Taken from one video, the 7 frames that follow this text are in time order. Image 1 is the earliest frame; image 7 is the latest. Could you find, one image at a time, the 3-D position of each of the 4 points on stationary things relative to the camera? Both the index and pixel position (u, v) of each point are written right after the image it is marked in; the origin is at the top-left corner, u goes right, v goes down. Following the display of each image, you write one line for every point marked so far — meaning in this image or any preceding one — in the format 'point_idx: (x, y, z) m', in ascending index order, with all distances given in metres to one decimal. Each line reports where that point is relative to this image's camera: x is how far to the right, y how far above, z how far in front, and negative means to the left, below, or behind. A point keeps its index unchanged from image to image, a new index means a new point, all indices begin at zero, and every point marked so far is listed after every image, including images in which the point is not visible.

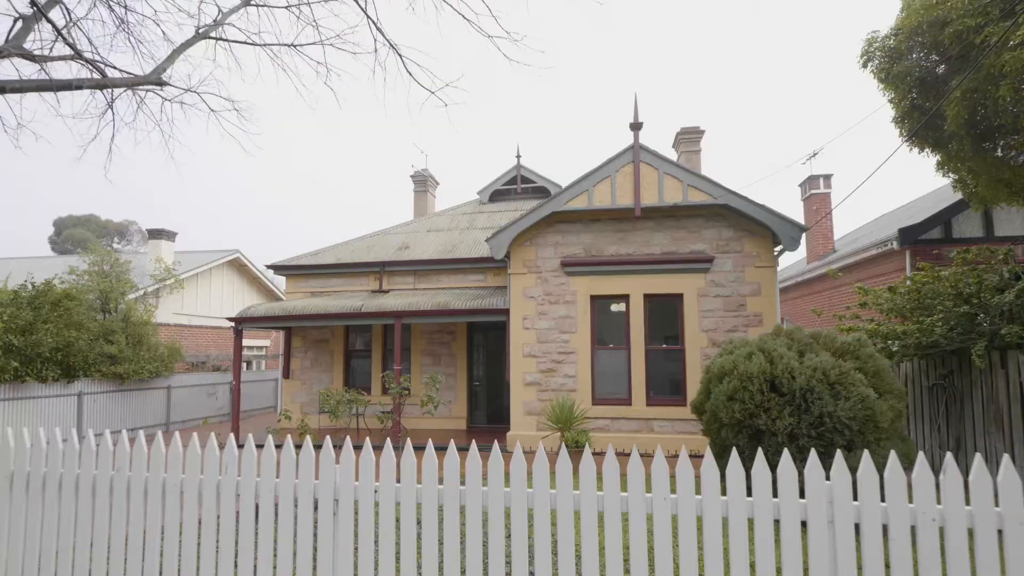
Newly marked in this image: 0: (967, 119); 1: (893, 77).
0: (+5.4, +2.1, +8.0) m
1: (+5.1, +2.8, +8.8) m
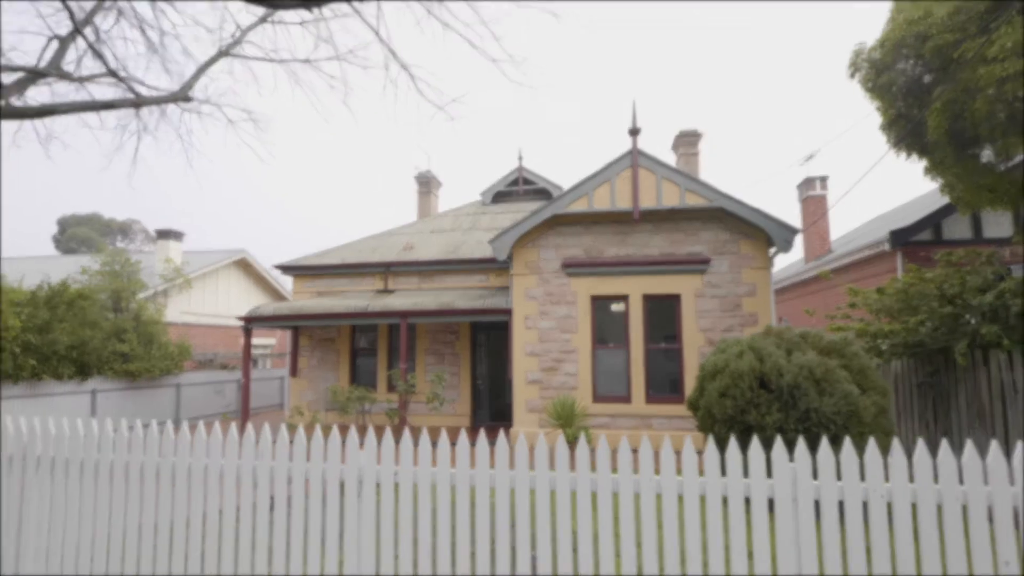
0: (+5.5, +2.1, +8.4) m
1: (+5.1, +2.8, +9.1) m
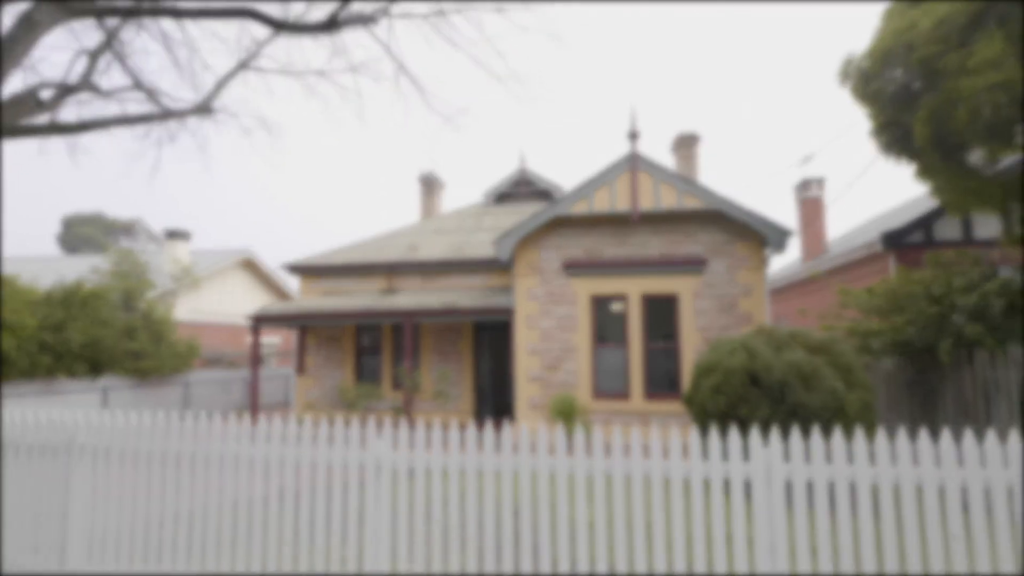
0: (+5.5, +2.0, +8.7) m
1: (+5.1, +2.8, +9.4) m
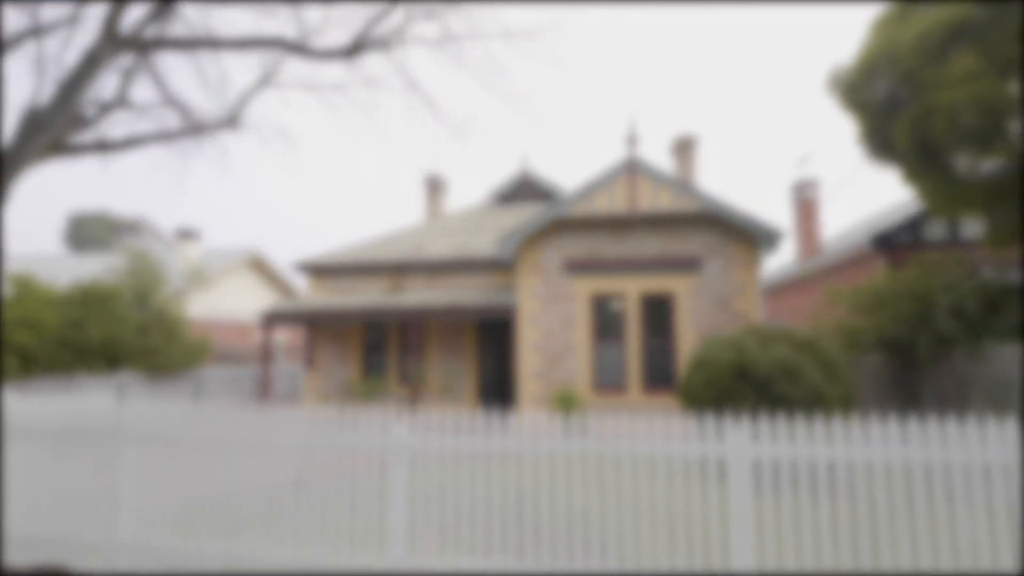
0: (+5.5, +2.1, +9.1) m
1: (+5.2, +2.8, +9.8) m
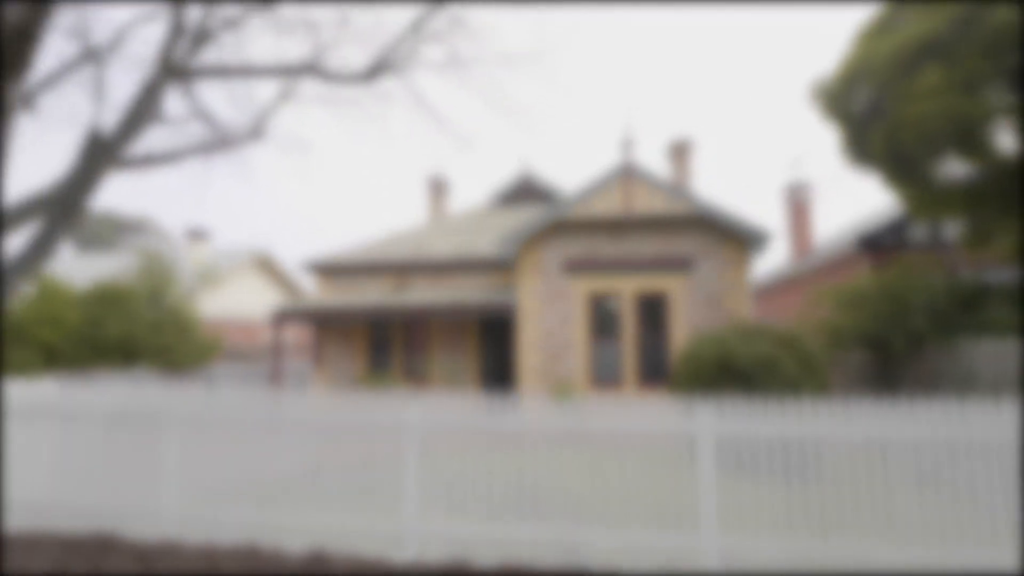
0: (+5.5, +2.1, +9.6) m
1: (+5.2, +2.8, +10.4) m
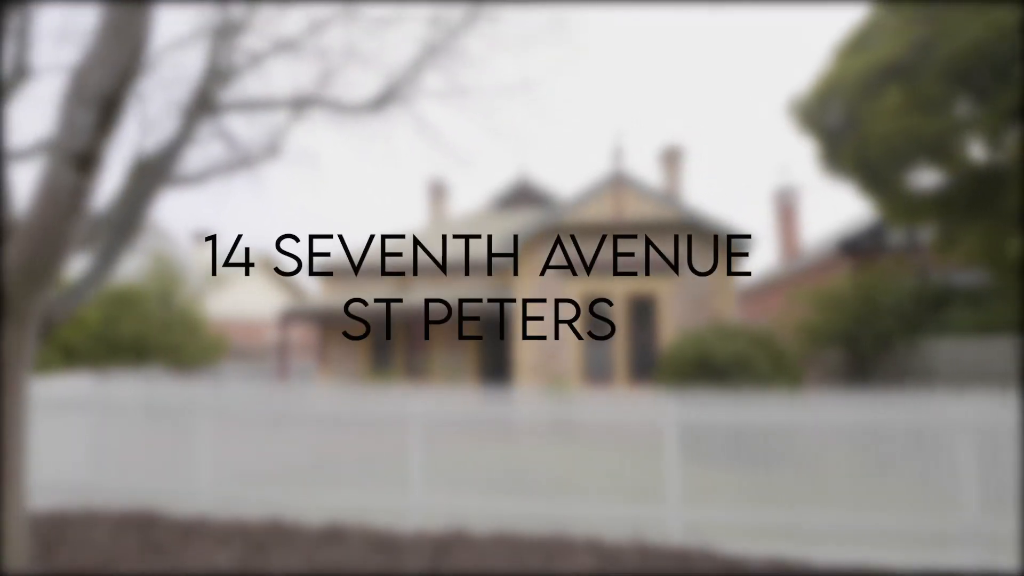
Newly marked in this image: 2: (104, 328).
0: (+5.5, +2.0, +10.3) m
1: (+5.1, +2.7, +11.0) m
2: (-9.1, -0.9, +14.9) m
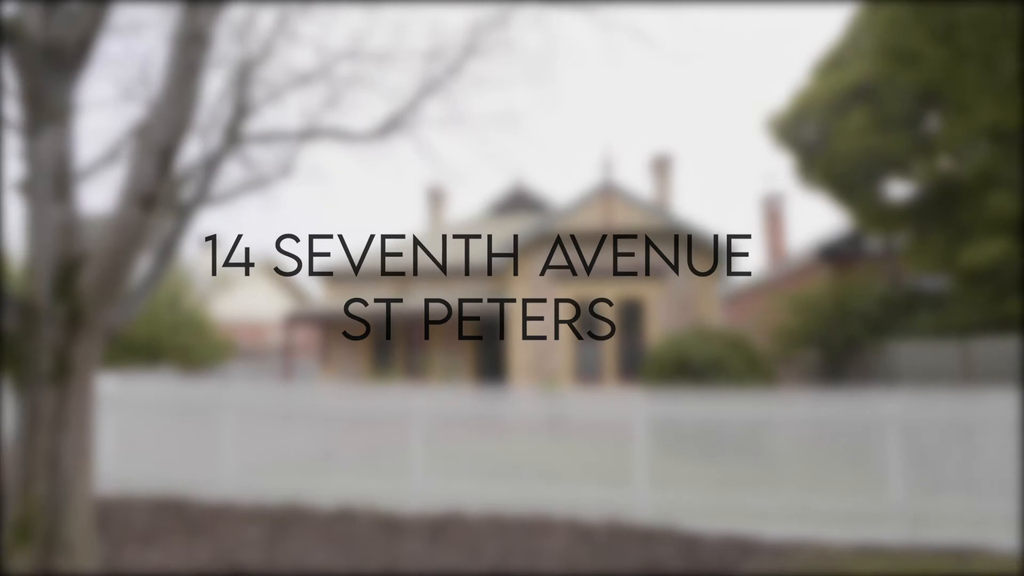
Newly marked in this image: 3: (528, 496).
0: (+5.4, +1.9, +11.0) m
1: (+5.0, +2.7, +11.7) m
2: (-9.2, -1.0, +15.6) m
3: (+0.2, -2.3, +7.4) m
